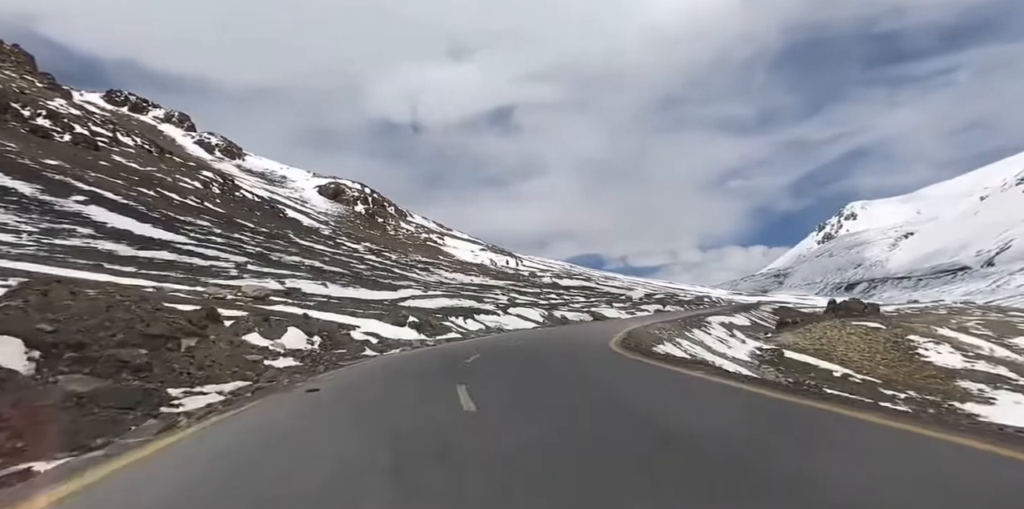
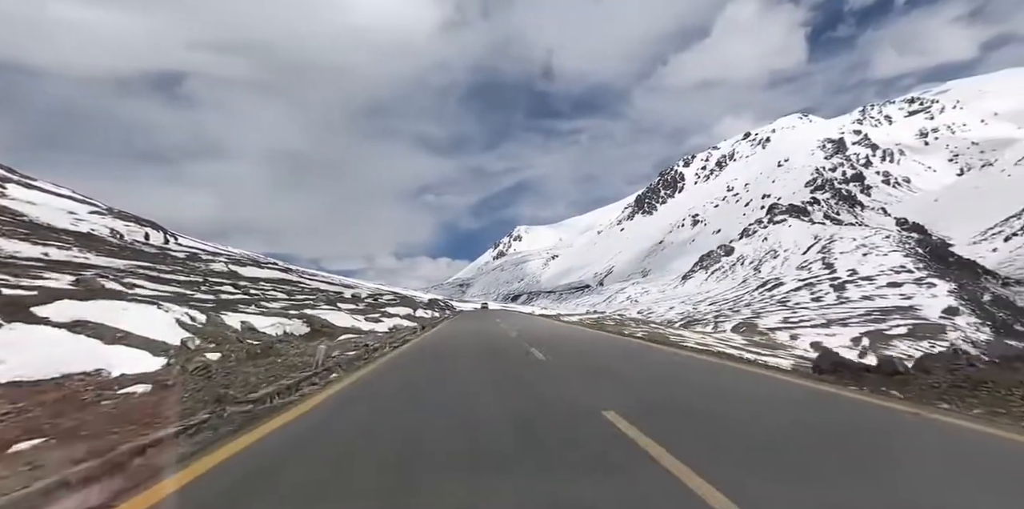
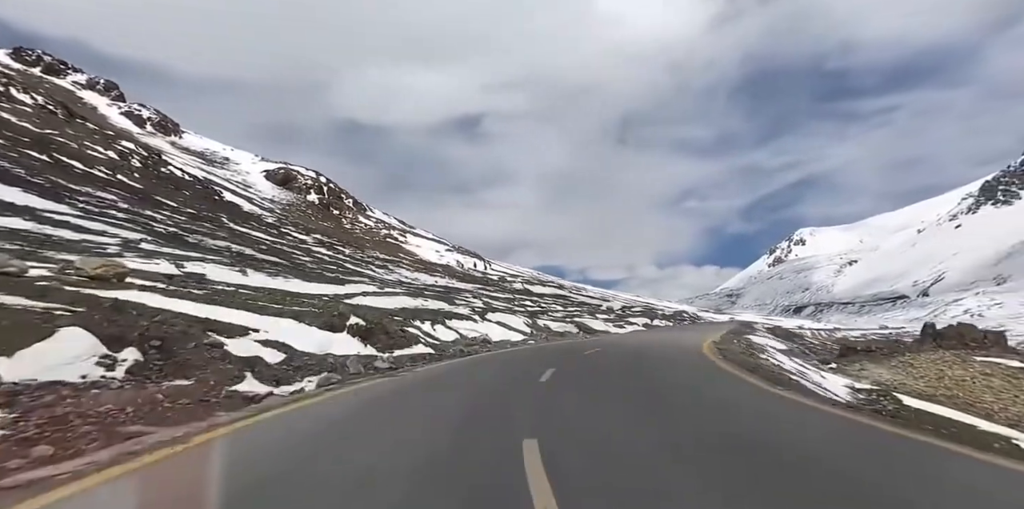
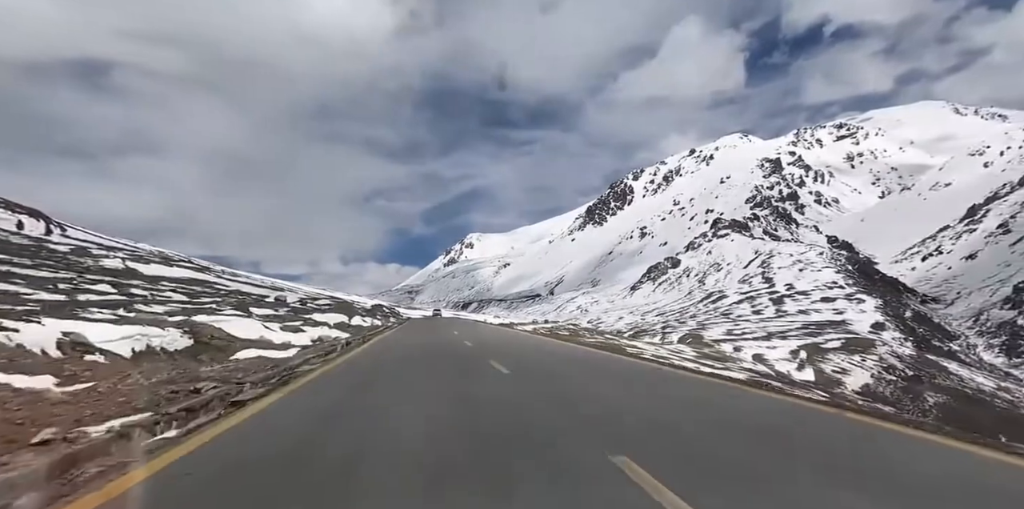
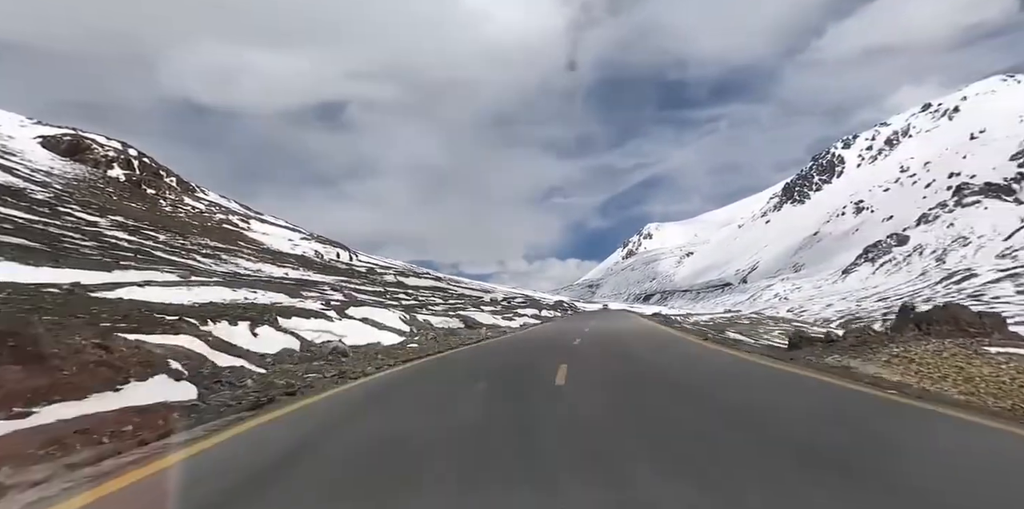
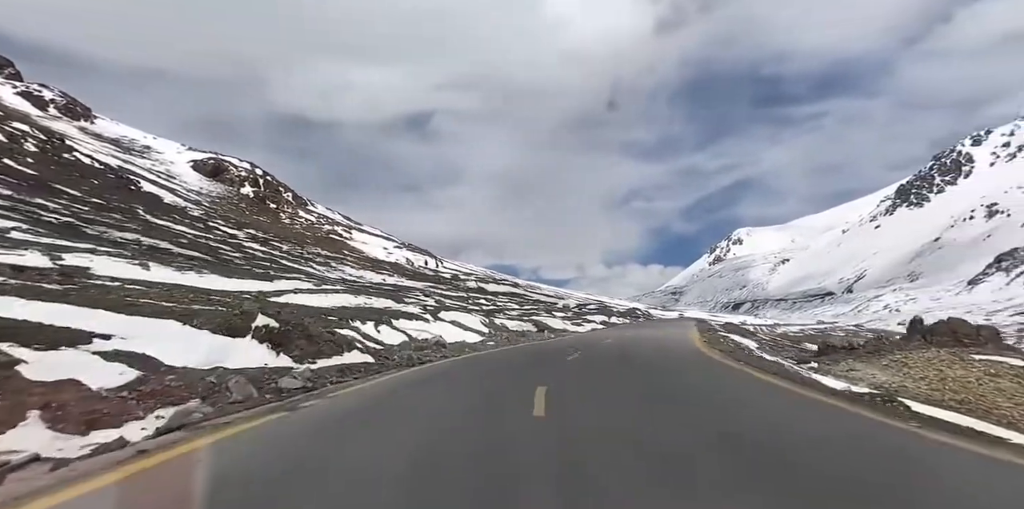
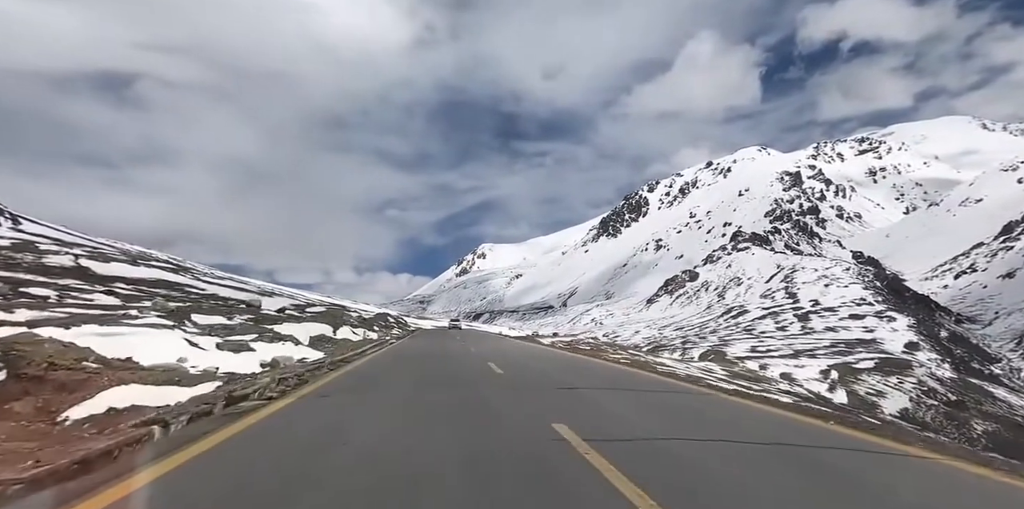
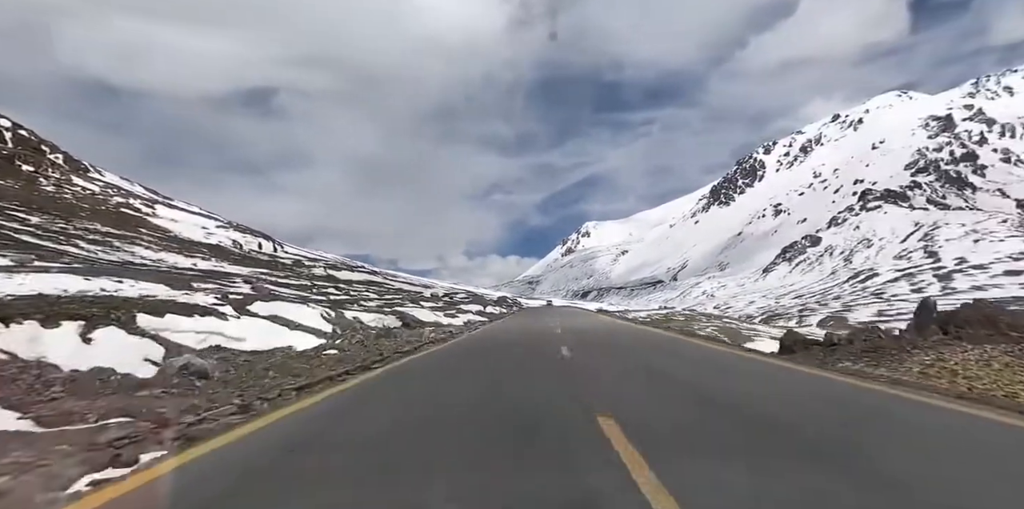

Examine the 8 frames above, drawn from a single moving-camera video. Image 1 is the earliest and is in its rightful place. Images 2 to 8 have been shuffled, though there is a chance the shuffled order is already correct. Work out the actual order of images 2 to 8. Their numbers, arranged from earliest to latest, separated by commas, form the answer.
3, 6, 5, 8, 2, 4, 7
